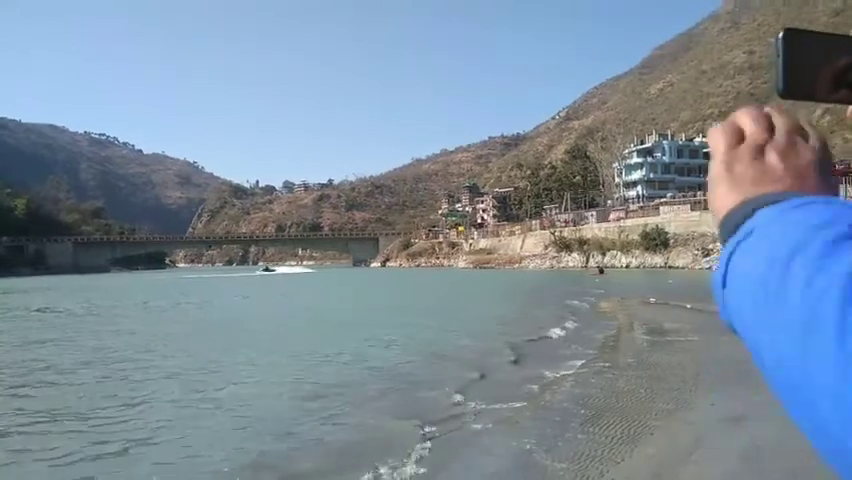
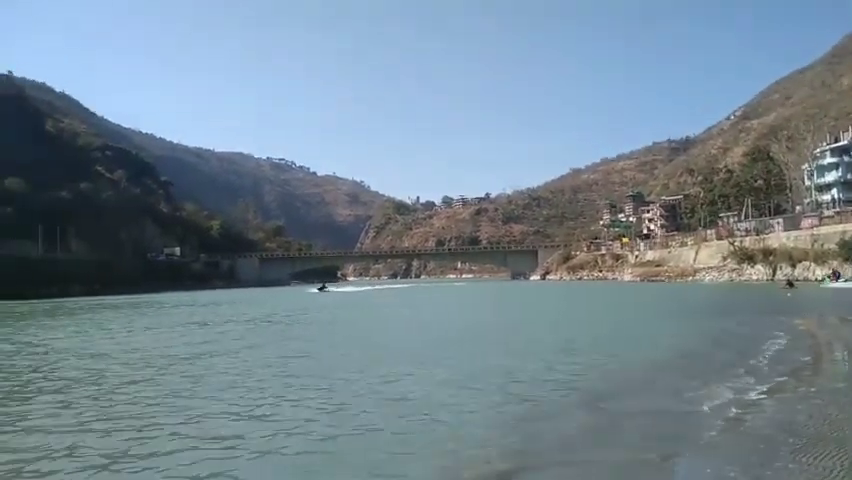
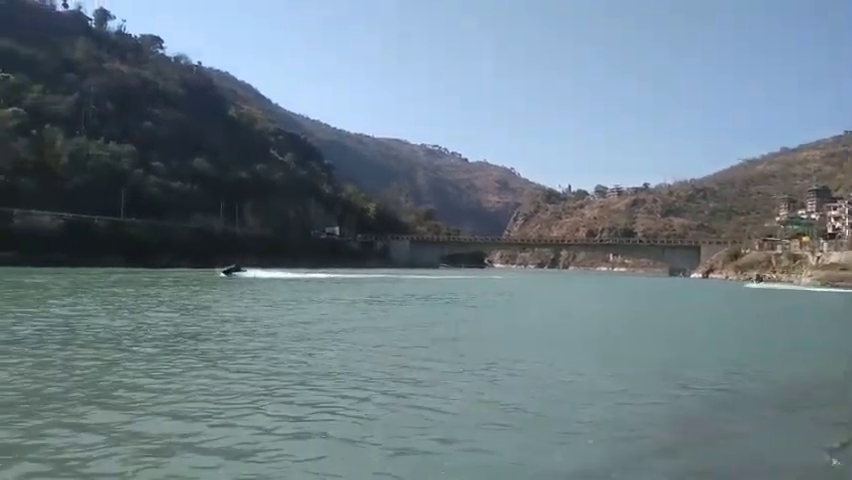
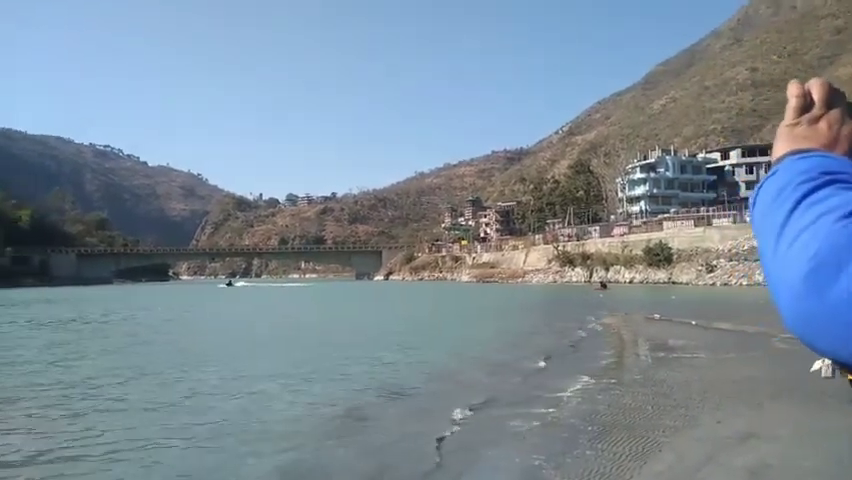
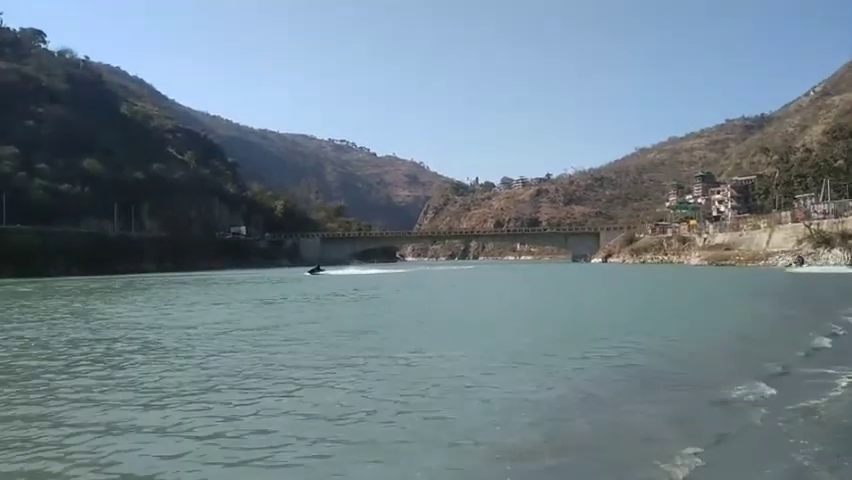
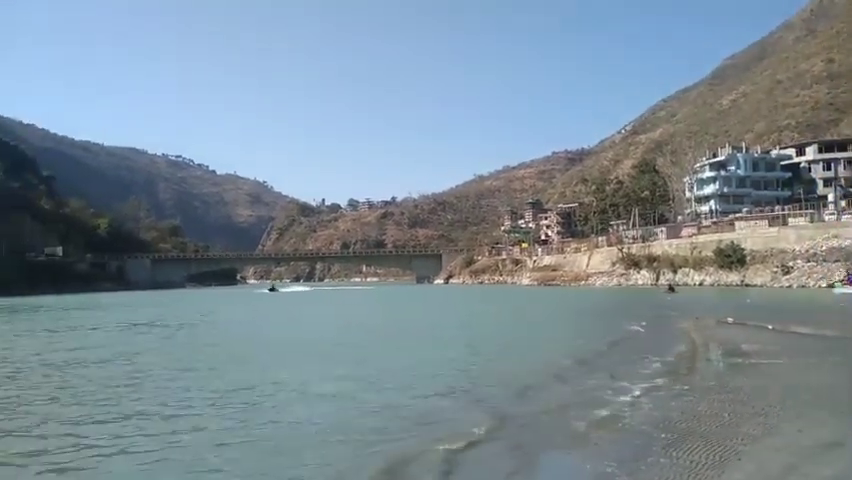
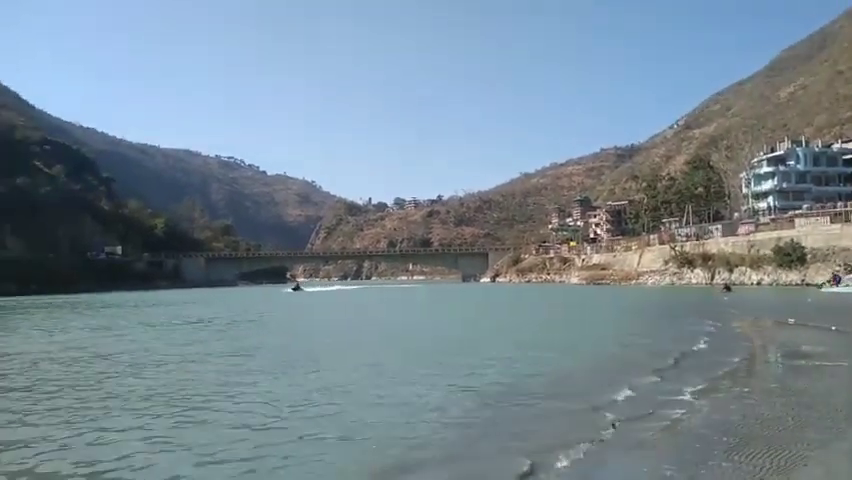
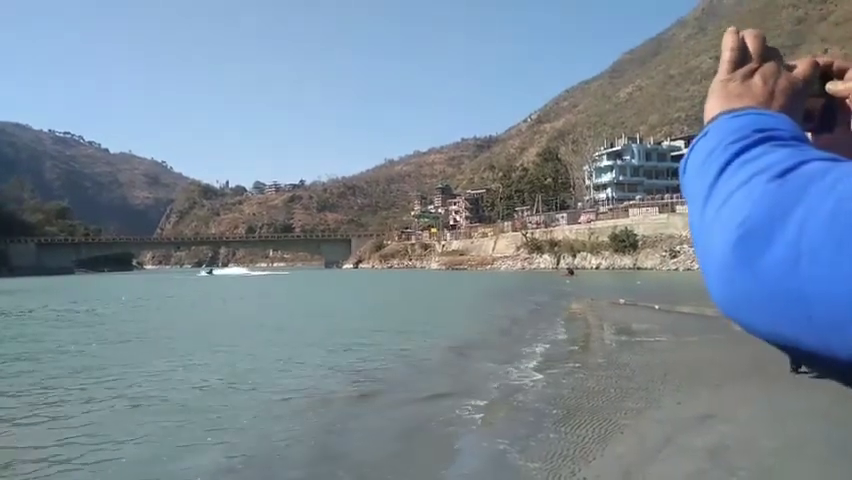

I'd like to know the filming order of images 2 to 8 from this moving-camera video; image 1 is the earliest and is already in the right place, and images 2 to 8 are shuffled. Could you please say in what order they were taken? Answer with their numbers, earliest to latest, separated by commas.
8, 4, 6, 7, 2, 5, 3
